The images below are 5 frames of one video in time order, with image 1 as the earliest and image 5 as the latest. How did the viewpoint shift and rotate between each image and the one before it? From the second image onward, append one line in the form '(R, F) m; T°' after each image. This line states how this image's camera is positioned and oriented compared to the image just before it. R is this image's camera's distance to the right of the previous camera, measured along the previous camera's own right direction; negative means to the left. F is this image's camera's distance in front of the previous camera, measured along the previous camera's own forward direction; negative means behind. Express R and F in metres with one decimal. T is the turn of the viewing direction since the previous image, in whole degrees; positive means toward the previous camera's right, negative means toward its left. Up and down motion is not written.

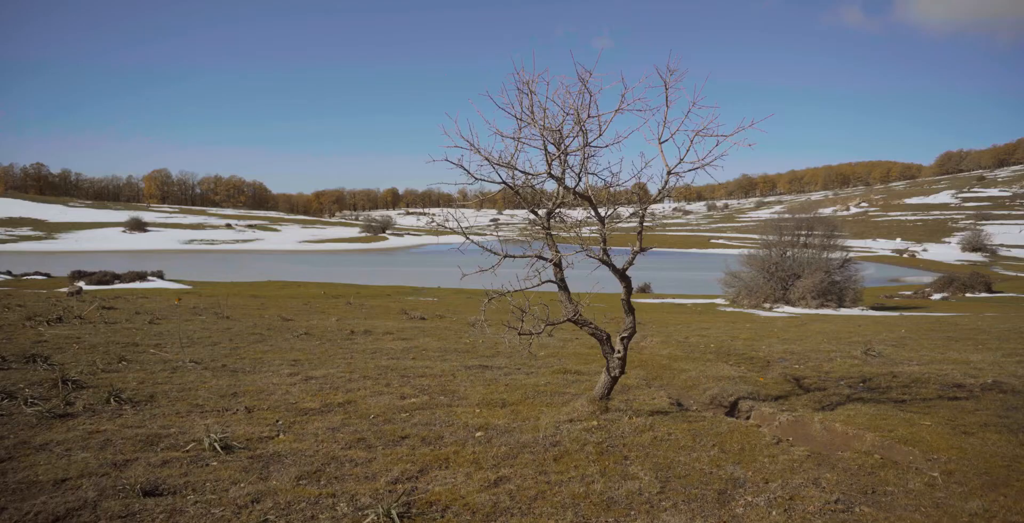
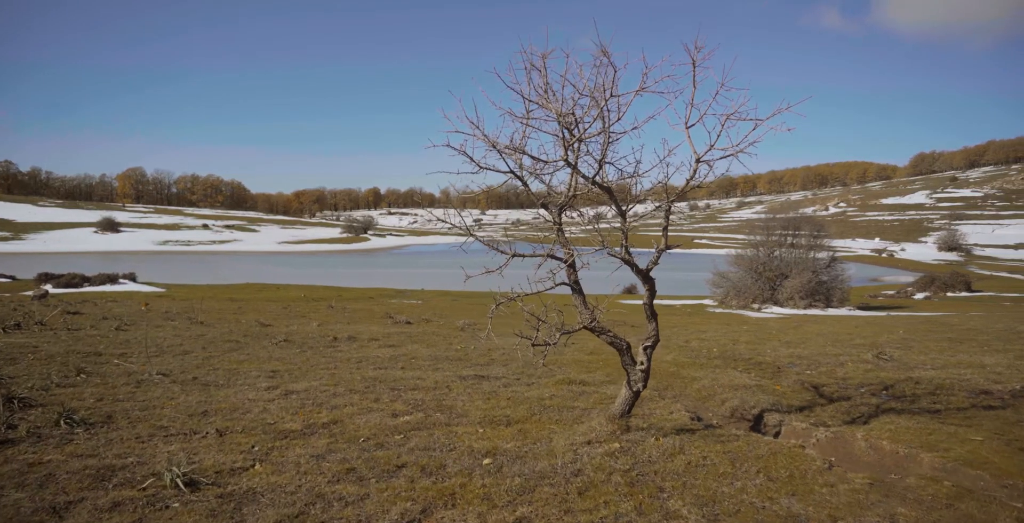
(-0.3, +0.9) m; +2°
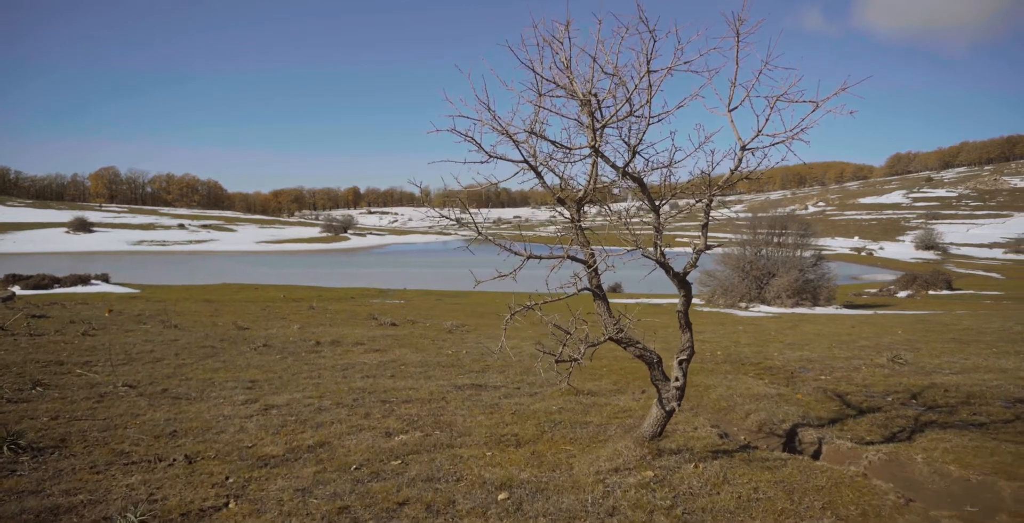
(-0.4, +0.9) m; +2°
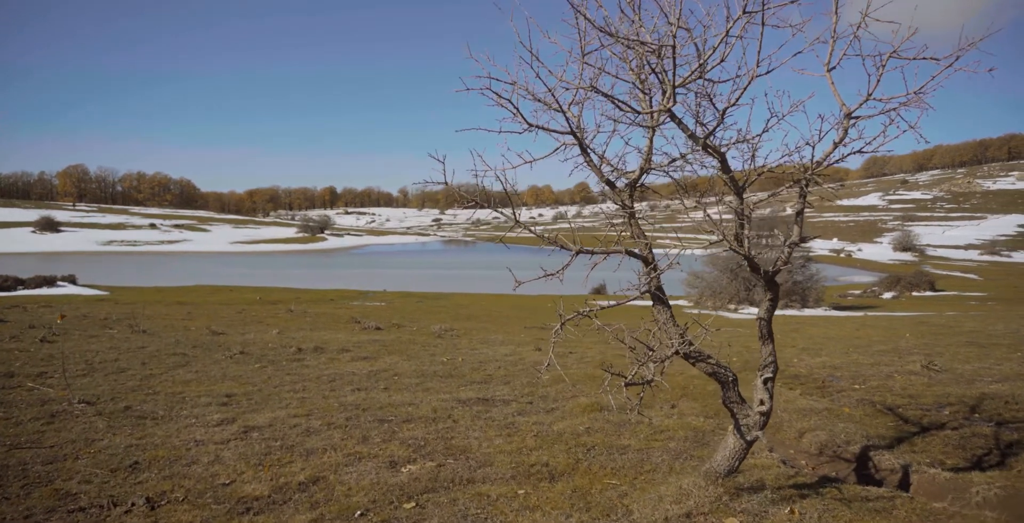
(-0.6, +1.2) m; +2°
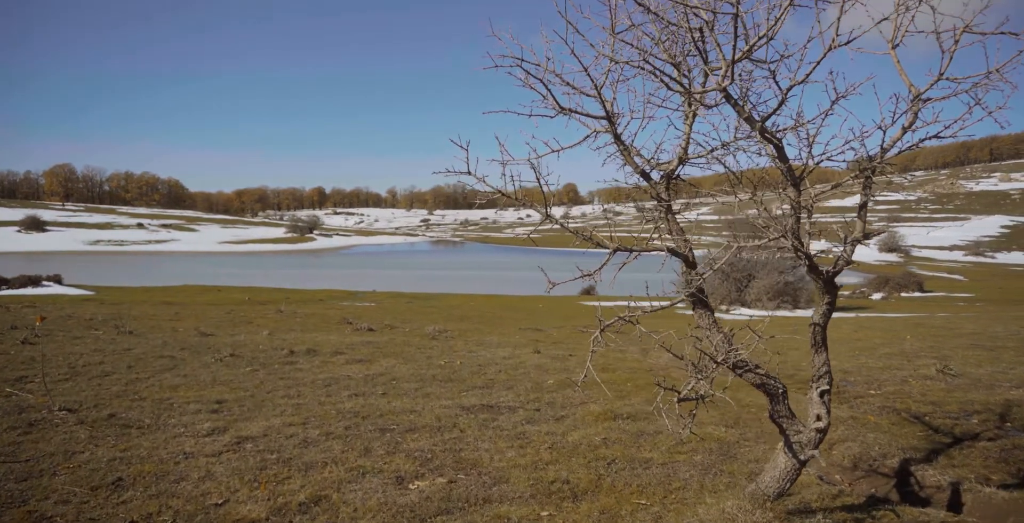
(-0.3, +0.5) m; +1°
